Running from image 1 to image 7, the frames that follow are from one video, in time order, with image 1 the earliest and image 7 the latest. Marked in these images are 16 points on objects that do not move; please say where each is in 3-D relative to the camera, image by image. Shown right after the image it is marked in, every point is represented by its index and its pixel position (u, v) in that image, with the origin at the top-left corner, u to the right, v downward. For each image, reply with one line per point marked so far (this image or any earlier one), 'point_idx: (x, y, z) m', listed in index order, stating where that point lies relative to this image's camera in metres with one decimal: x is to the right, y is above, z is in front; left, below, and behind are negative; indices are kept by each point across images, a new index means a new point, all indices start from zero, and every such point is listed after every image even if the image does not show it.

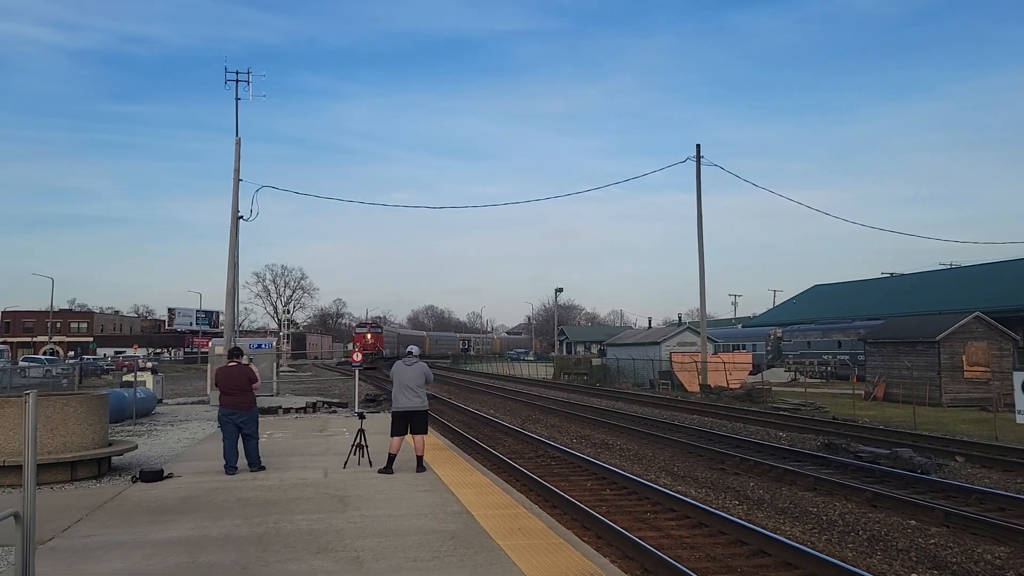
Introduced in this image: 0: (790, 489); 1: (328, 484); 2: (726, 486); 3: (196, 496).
0: (+3.8, -2.7, +10.5) m
1: (-2.0, -2.1, +8.4) m
2: (+3.0, -2.7, +10.7) m
3: (-3.2, -2.1, +7.8) m
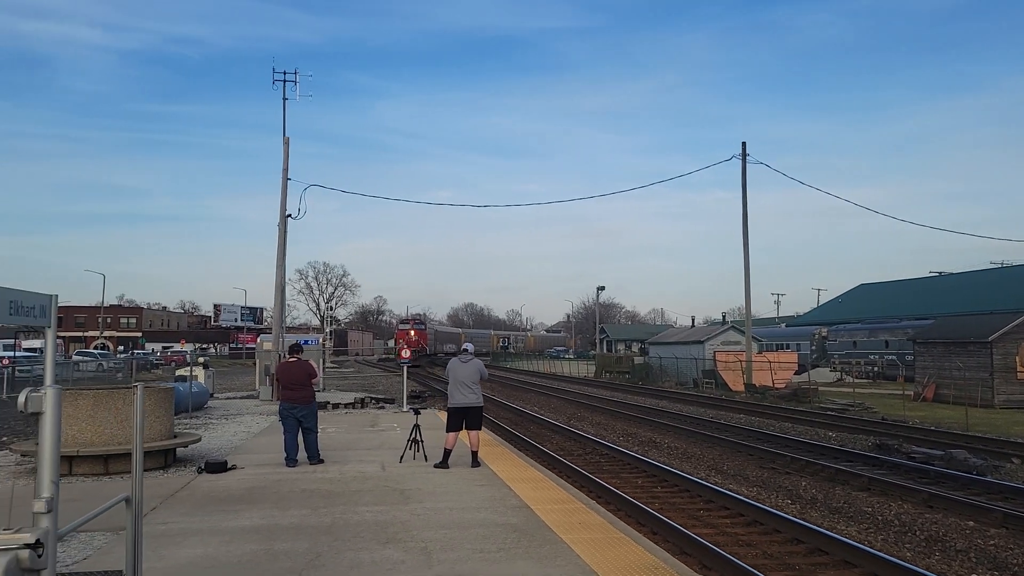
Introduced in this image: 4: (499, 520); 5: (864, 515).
0: (+4.5, -2.7, +10.5) m
1: (-1.4, -2.1, +8.6) m
2: (+3.7, -2.7, +10.7) m
3: (-2.6, -2.1, +8.1) m
4: (-0.1, -2.0, +6.7) m
5: (+4.2, -2.7, +9.3) m
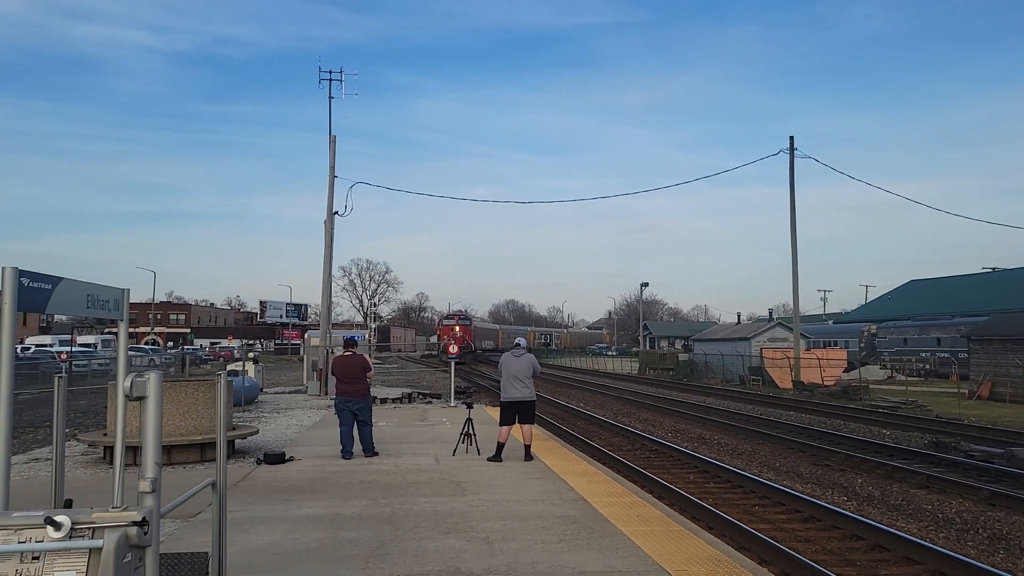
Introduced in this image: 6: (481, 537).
0: (+5.2, -2.6, +10.3) m
1: (-0.8, -2.1, +8.7) m
2: (+4.4, -2.6, +10.5) m
3: (-2.0, -2.0, +8.2) m
4: (+0.4, -2.0, +6.7) m
5: (+4.9, -2.6, +9.1) m
6: (-0.2, -1.9, +5.8) m
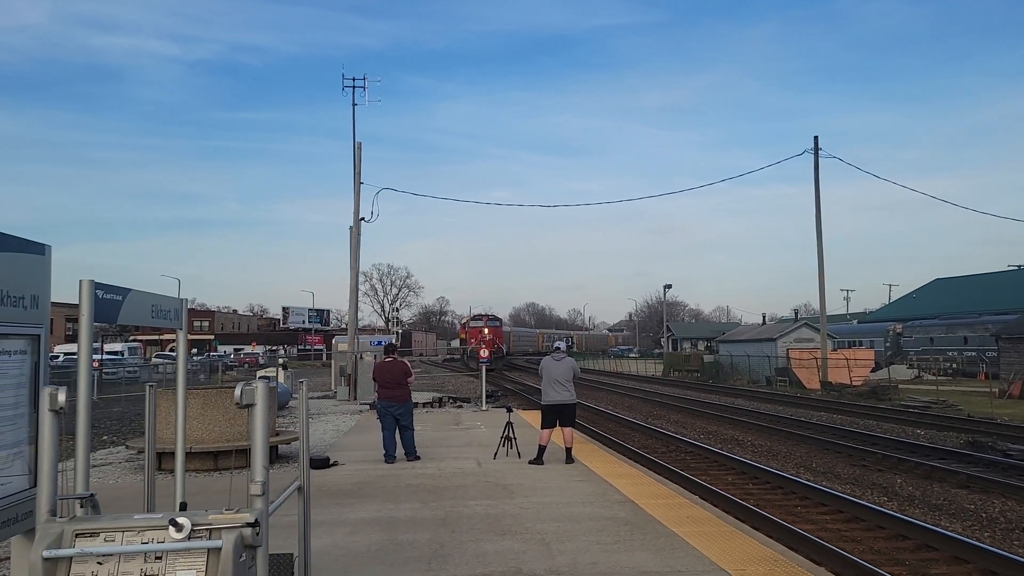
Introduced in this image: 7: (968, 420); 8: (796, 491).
0: (+5.7, -2.6, +10.2) m
1: (-0.3, -2.1, +8.8) m
2: (+4.9, -2.6, +10.5) m
3: (-1.6, -2.1, +8.4) m
4: (+0.8, -2.0, +6.8) m
5: (+5.4, -2.6, +9.1) m
6: (+0.2, -1.9, +5.9) m
7: (+9.6, -2.8, +16.2) m
8: (+3.4, -2.5, +9.3) m
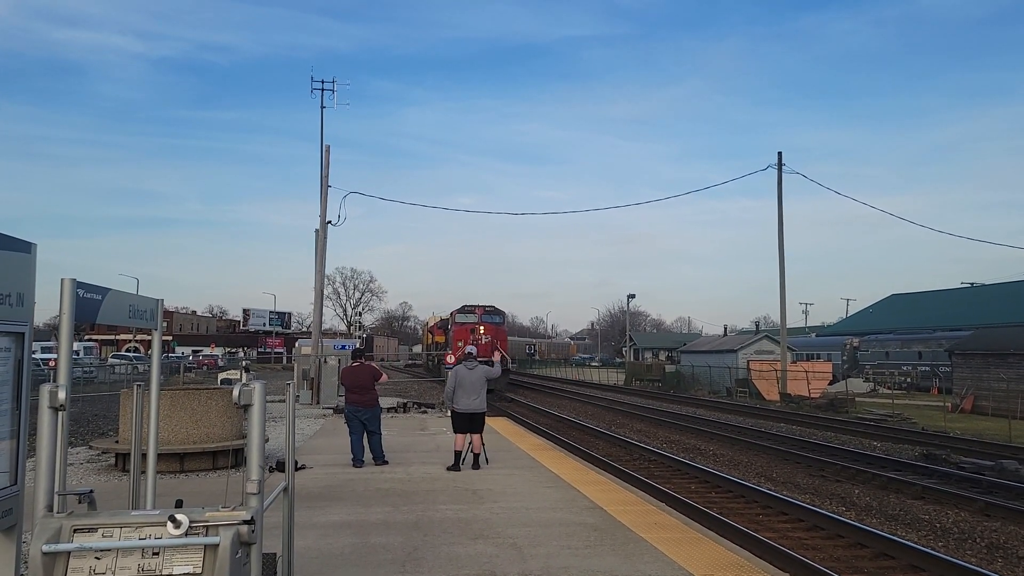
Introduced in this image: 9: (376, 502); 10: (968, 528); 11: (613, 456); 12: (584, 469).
0: (+5.3, -2.9, +10.6) m
1: (-0.7, -2.2, +8.9) m
2: (+4.4, -2.9, +10.8) m
3: (-1.9, -2.1, +8.4) m
4: (+0.6, -2.1, +6.9) m
5: (+5.0, -2.8, +9.4) m
6: (0.0, -2.0, +6.0) m
7: (+8.8, -3.1, +16.7) m
8: (+3.0, -2.6, +9.6) m
9: (-1.3, -2.1, +7.5) m
10: (+5.4, -2.8, +9.2) m
11: (+1.7, -2.8, +12.9) m
12: (+0.9, -2.3, +9.7) m
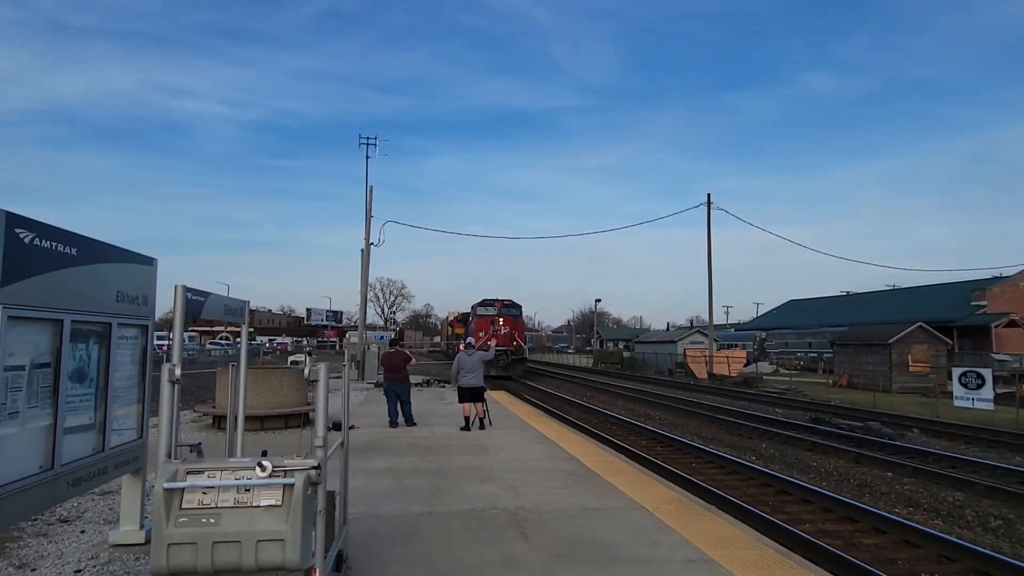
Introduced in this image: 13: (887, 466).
0: (+5.2, -3.0, +13.7) m
1: (-0.8, -2.3, +12.2) m
2: (+4.4, -2.9, +14.0) m
3: (-2.0, -2.3, +11.7) m
4: (+0.4, -2.2, +10.2) m
5: (+4.9, -3.0, +12.6) m
6: (-0.2, -2.1, +9.3) m
7: (+8.9, -3.1, +19.8) m
8: (+3.0, -2.7, +12.8) m
9: (-1.4, -2.2, +10.8) m
10: (+5.3, -3.0, +12.3) m
11: (+1.7, -2.8, +16.2) m
12: (+0.8, -2.4, +13.0) m
13: (+6.1, -2.9, +12.3) m
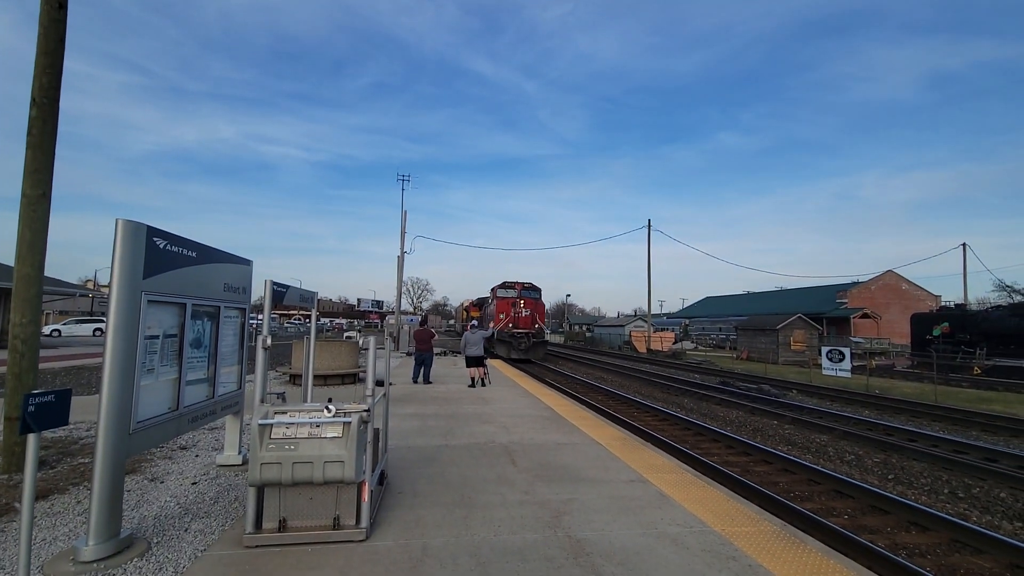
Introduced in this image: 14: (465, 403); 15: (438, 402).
0: (+5.0, -2.9, +18.5) m
1: (-1.0, -2.2, +17.2) m
2: (+4.3, -2.9, +18.8) m
3: (-2.2, -2.2, +16.8) m
4: (+0.1, -2.2, +15.2) m
5: (+4.7, -3.0, +17.4) m
6: (-0.5, -2.1, +14.3) m
7: (+9.0, -3.1, +24.4) m
8: (+2.8, -2.7, +17.6) m
9: (-1.7, -2.2, +15.9) m
10: (+5.1, -3.0, +17.1) m
11: (+1.7, -2.8, +21.1) m
12: (+0.7, -2.3, +17.9) m
13: (+5.9, -2.9, +17.1) m
14: (-1.1, -2.2, +16.5) m
15: (-1.6, -2.2, +16.4) m
